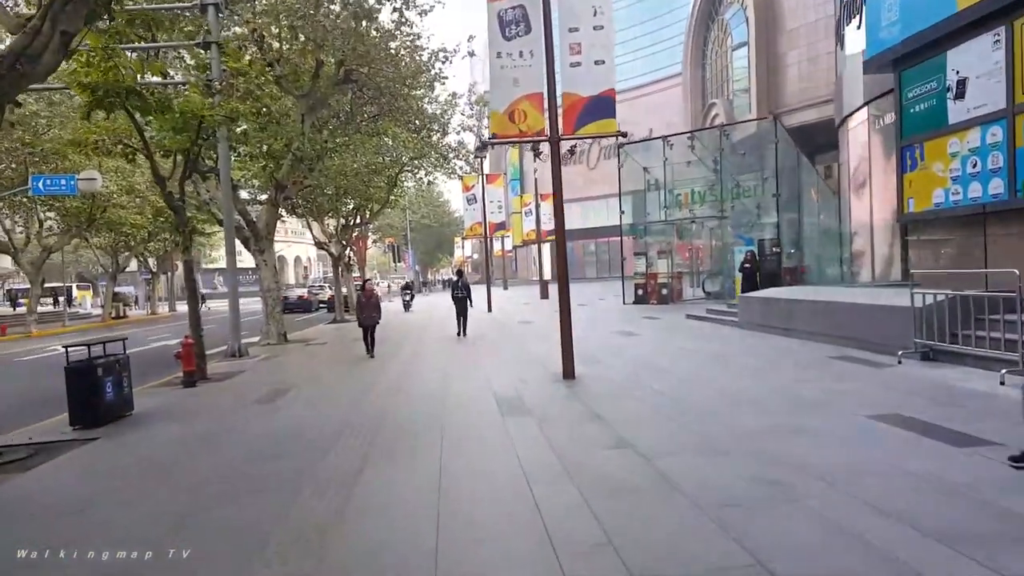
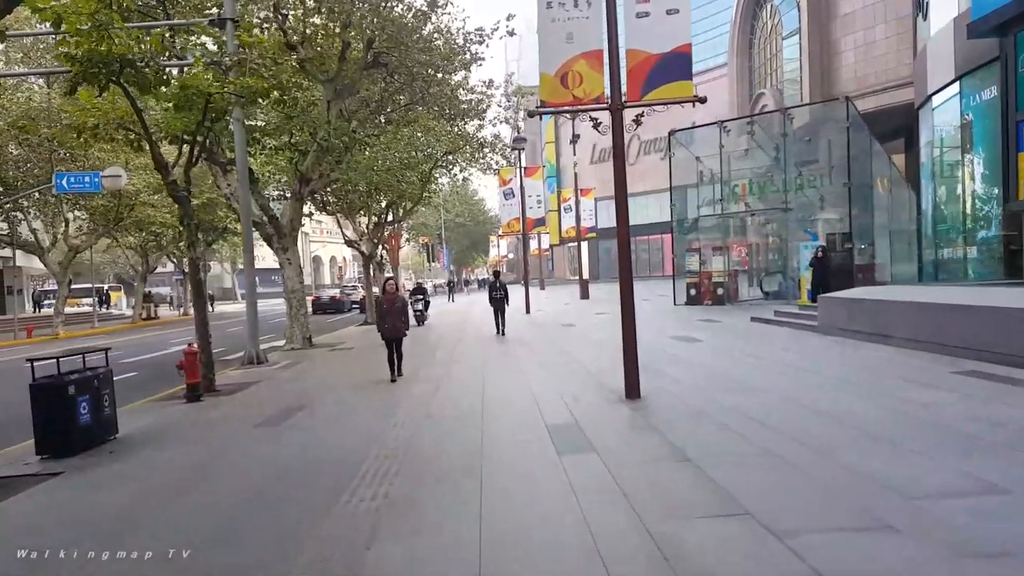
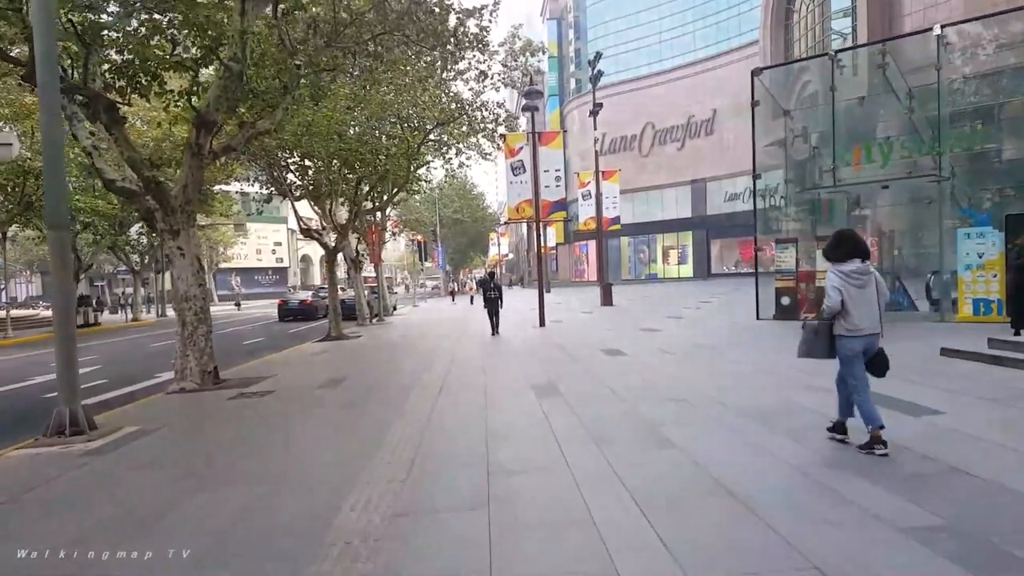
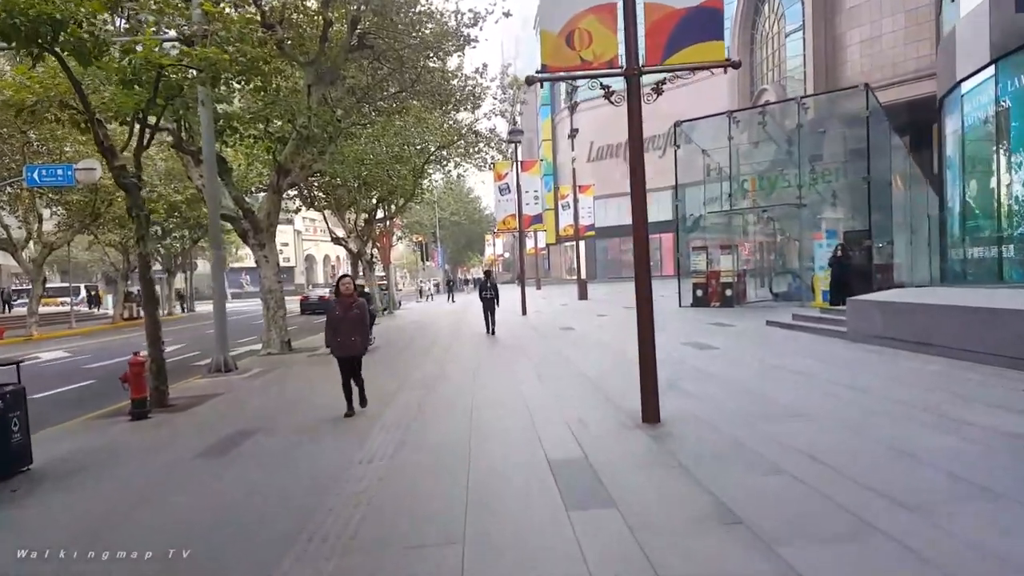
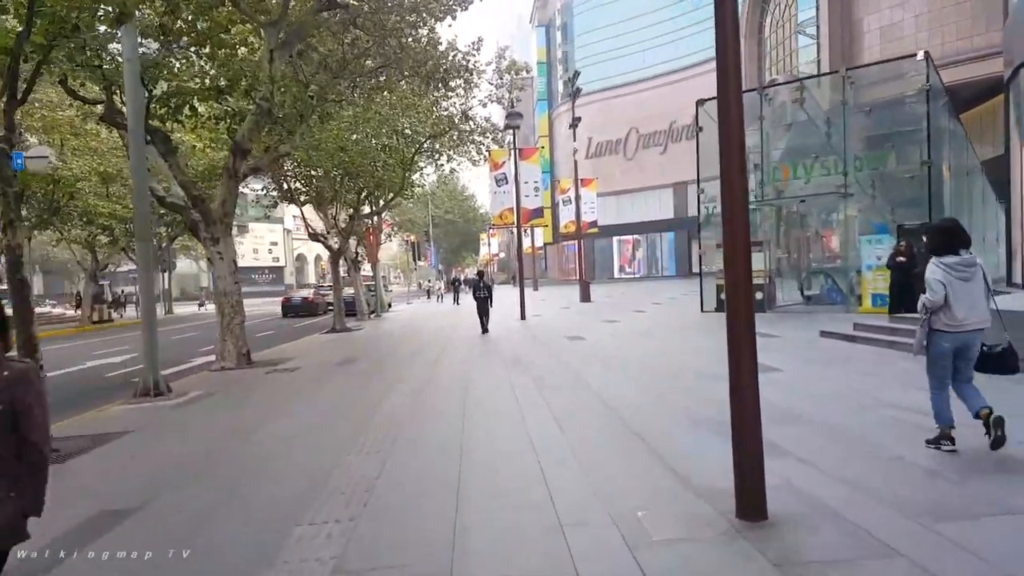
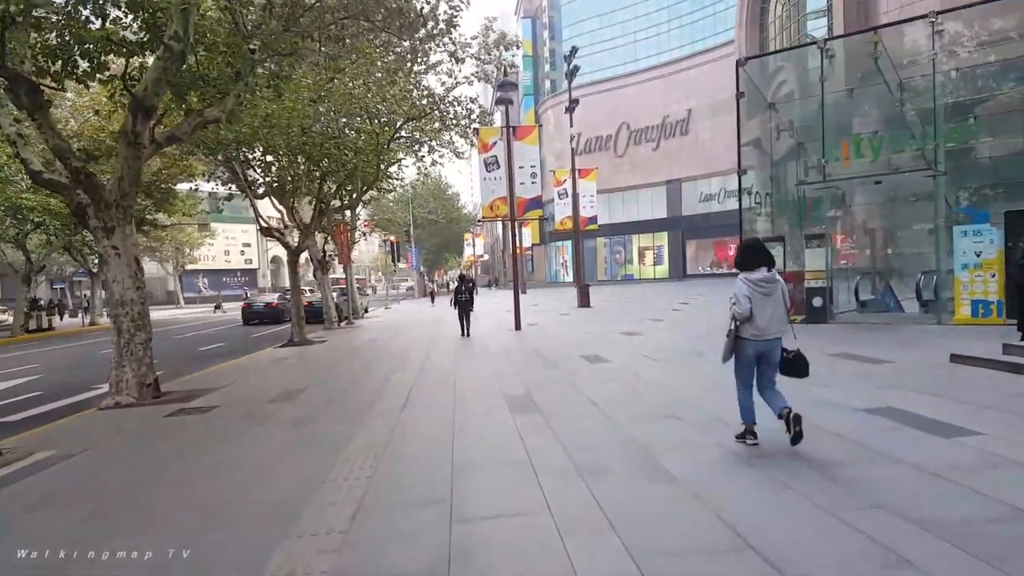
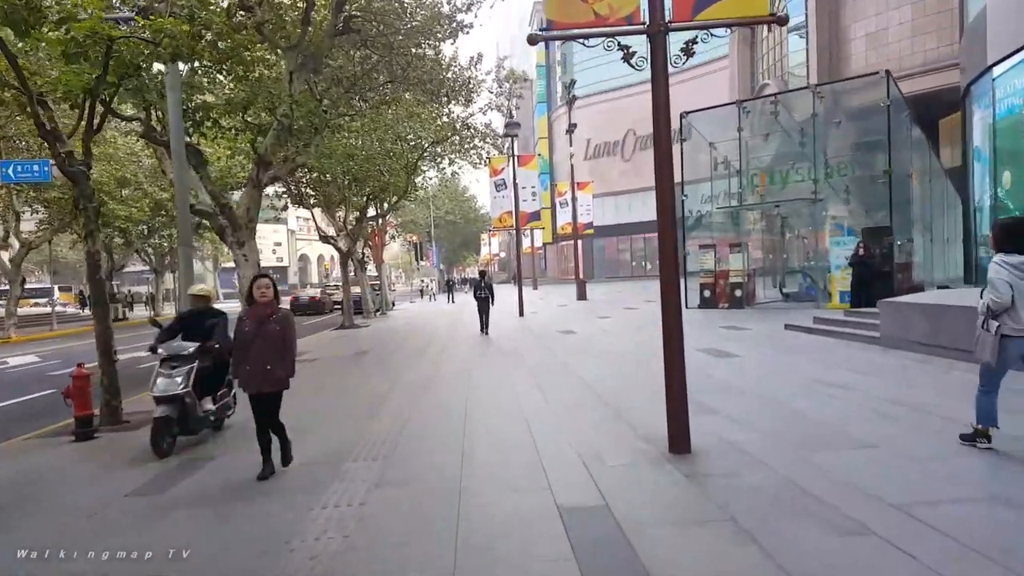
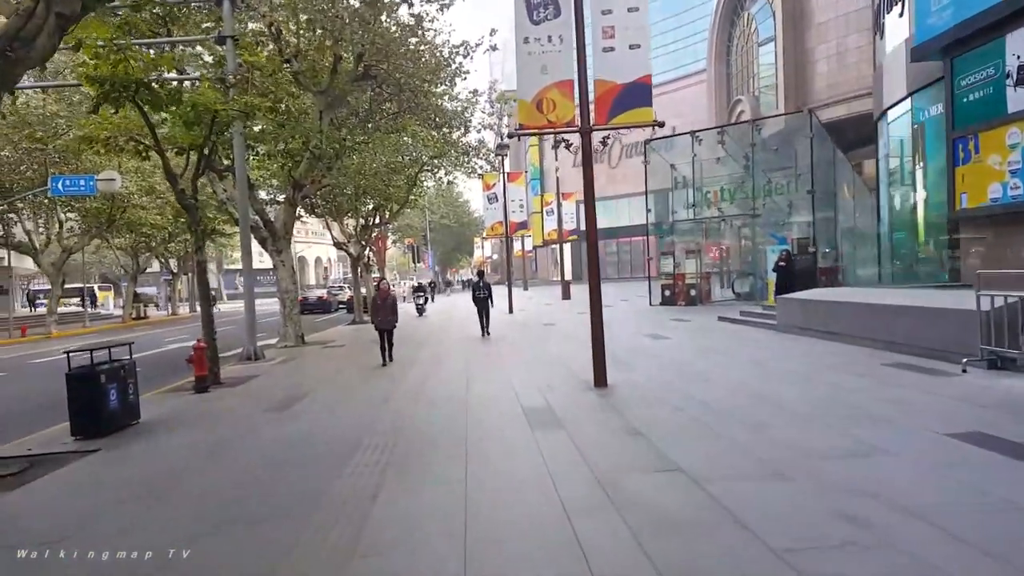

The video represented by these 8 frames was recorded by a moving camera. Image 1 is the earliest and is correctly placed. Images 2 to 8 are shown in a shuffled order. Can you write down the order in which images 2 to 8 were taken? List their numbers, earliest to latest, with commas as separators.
8, 2, 4, 7, 5, 3, 6
